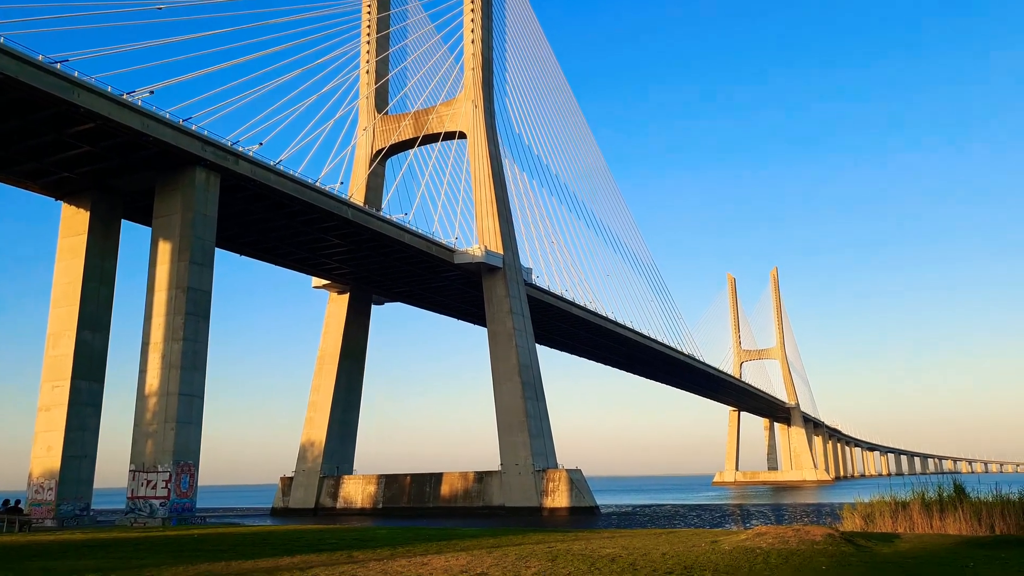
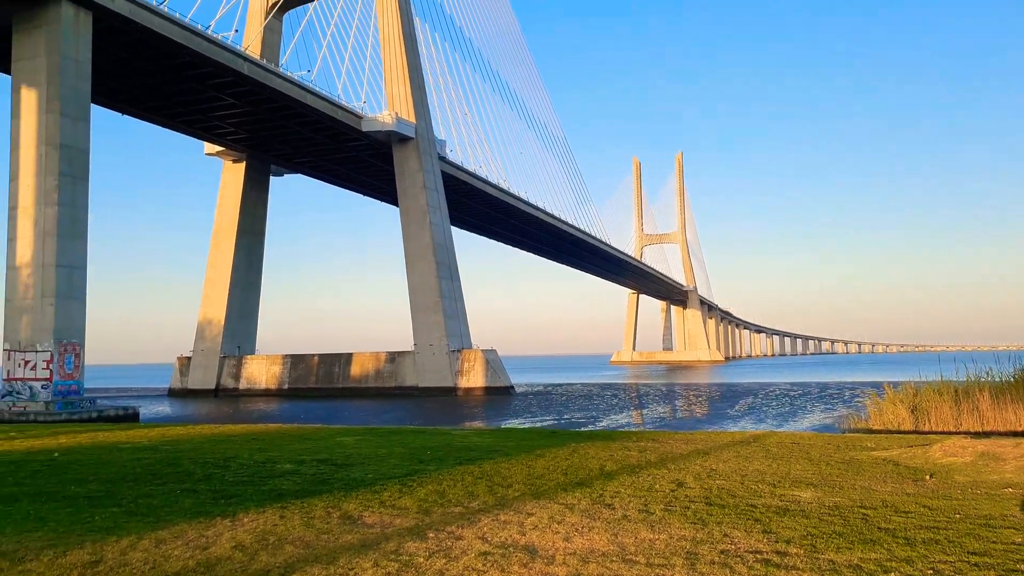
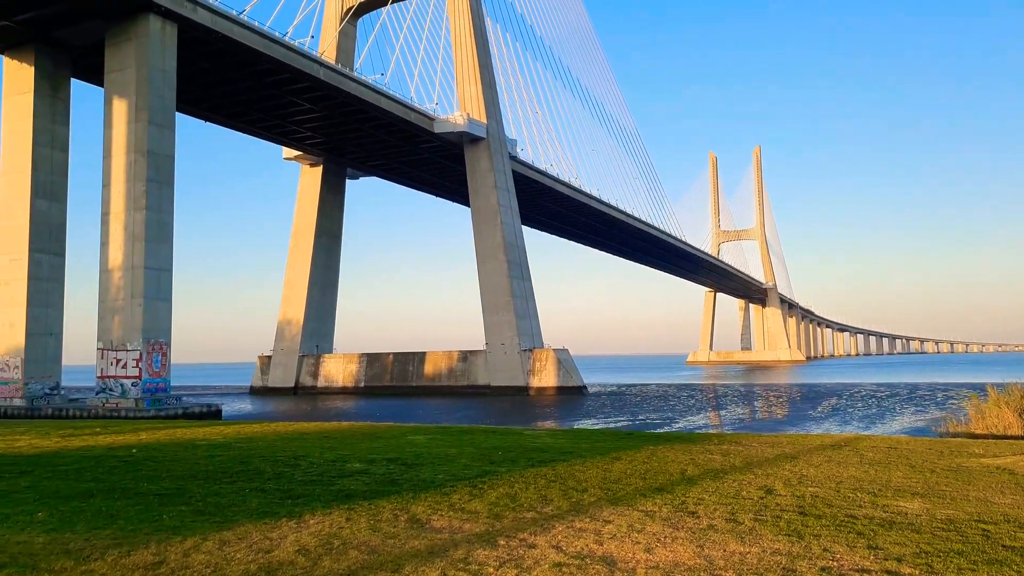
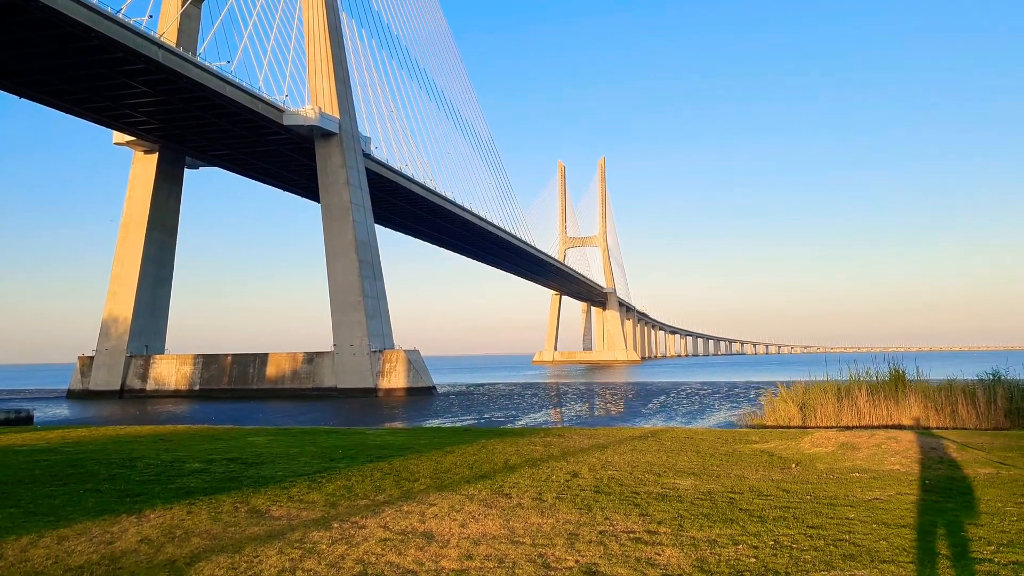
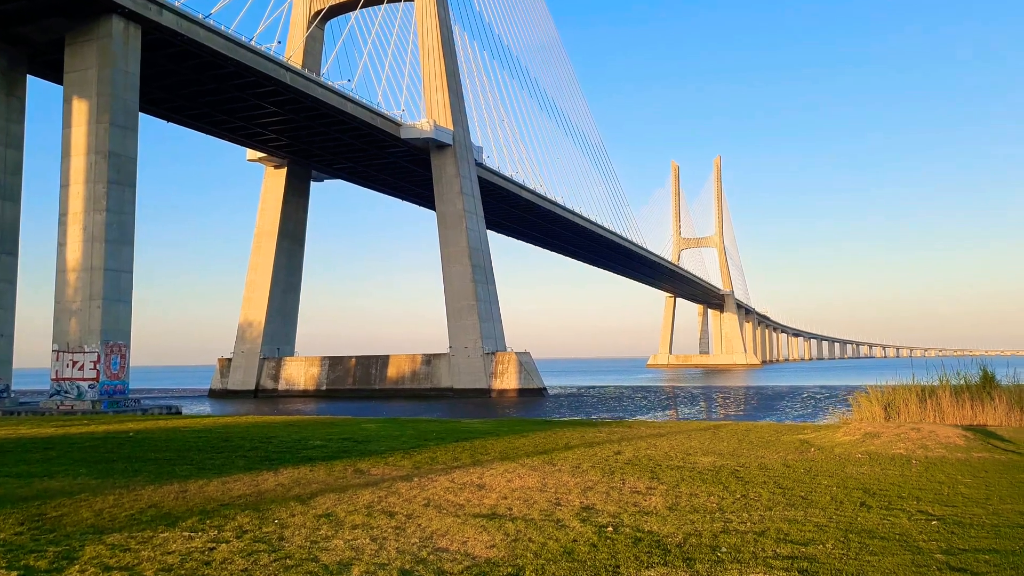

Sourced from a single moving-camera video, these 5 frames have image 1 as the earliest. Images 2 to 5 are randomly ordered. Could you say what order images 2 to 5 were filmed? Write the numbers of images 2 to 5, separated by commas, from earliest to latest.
5, 4, 2, 3
